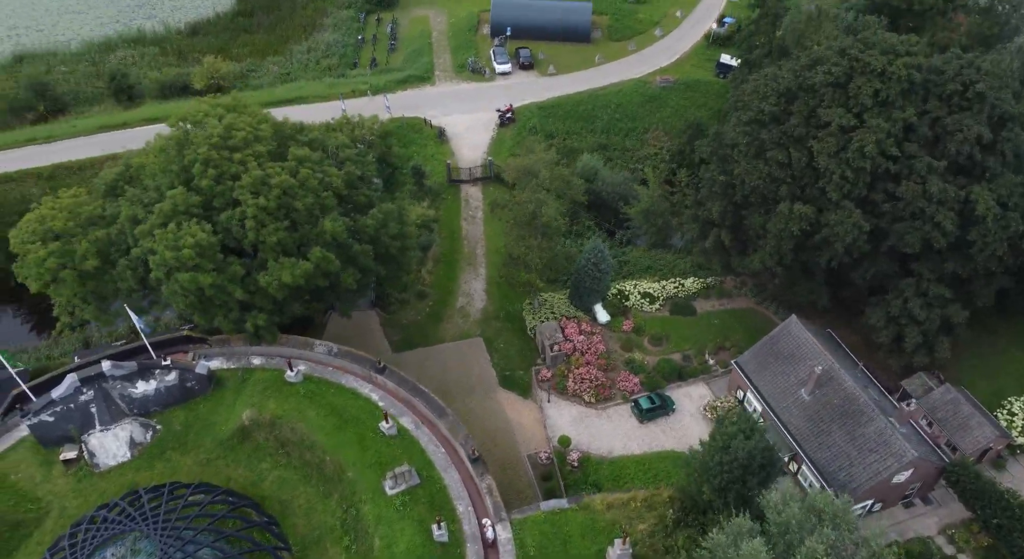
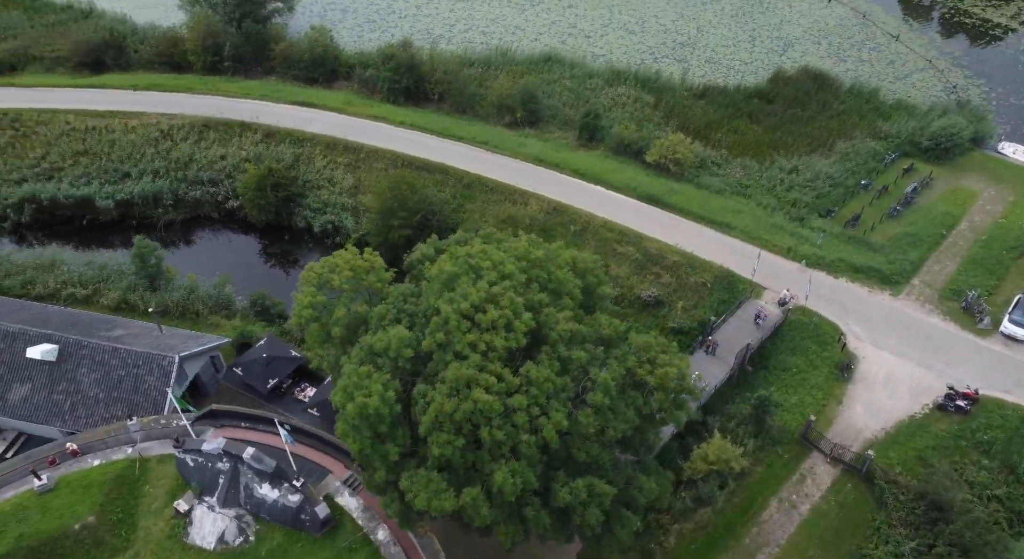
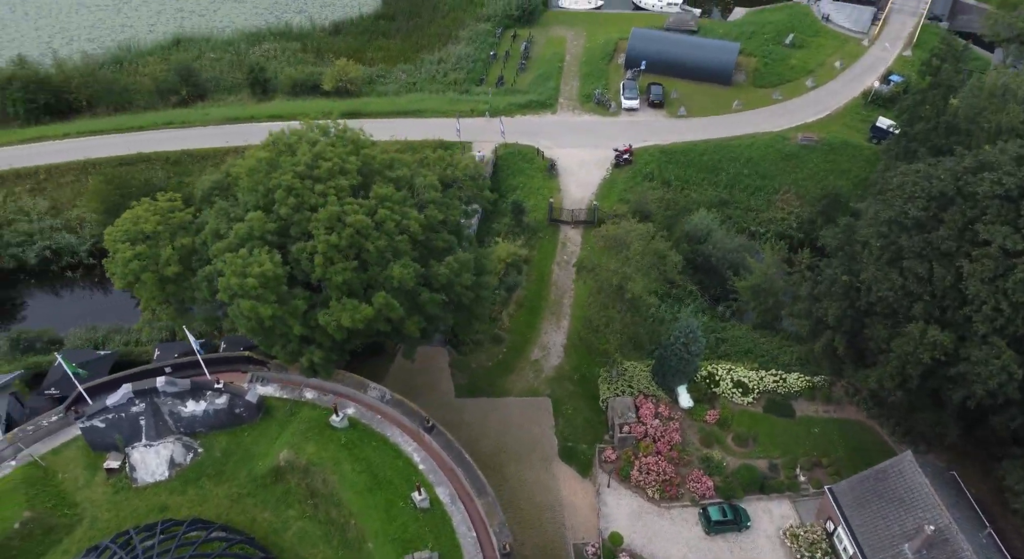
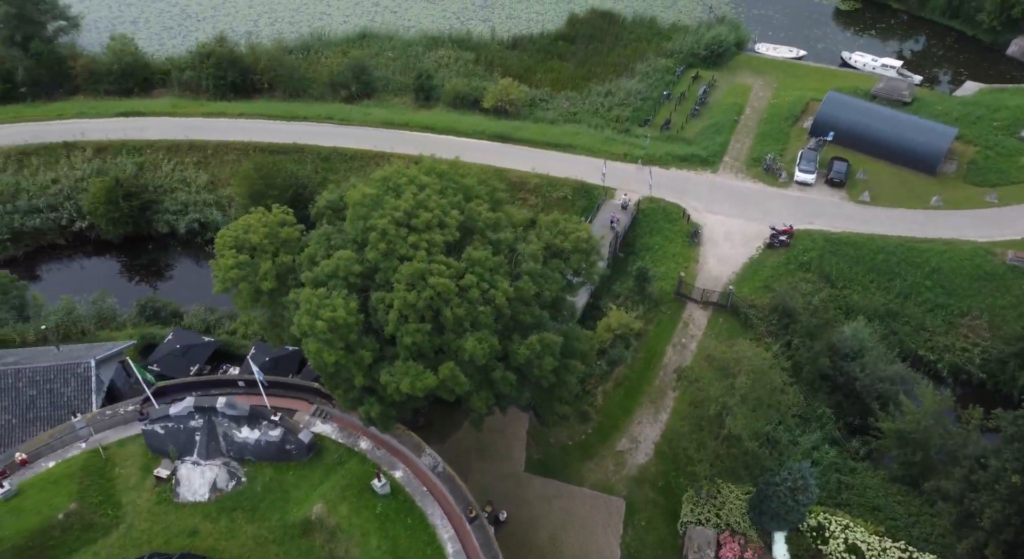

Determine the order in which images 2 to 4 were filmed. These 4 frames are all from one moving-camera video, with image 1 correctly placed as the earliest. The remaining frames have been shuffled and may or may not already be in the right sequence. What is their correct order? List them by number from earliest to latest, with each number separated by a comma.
3, 4, 2
